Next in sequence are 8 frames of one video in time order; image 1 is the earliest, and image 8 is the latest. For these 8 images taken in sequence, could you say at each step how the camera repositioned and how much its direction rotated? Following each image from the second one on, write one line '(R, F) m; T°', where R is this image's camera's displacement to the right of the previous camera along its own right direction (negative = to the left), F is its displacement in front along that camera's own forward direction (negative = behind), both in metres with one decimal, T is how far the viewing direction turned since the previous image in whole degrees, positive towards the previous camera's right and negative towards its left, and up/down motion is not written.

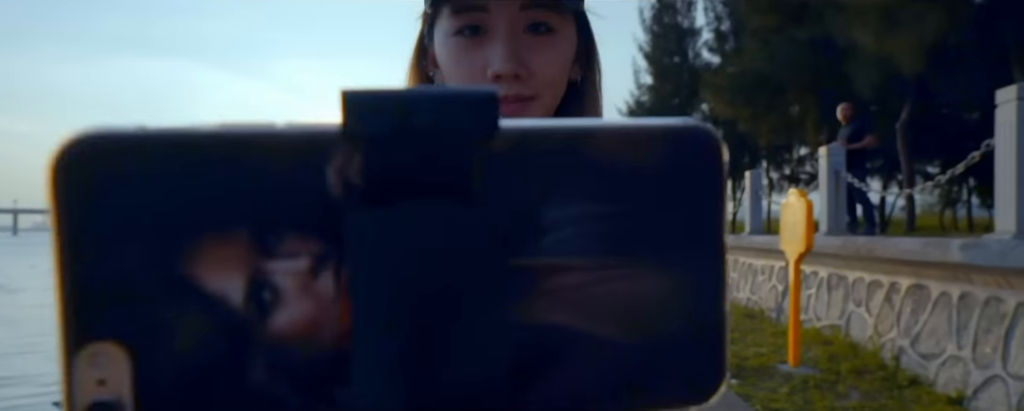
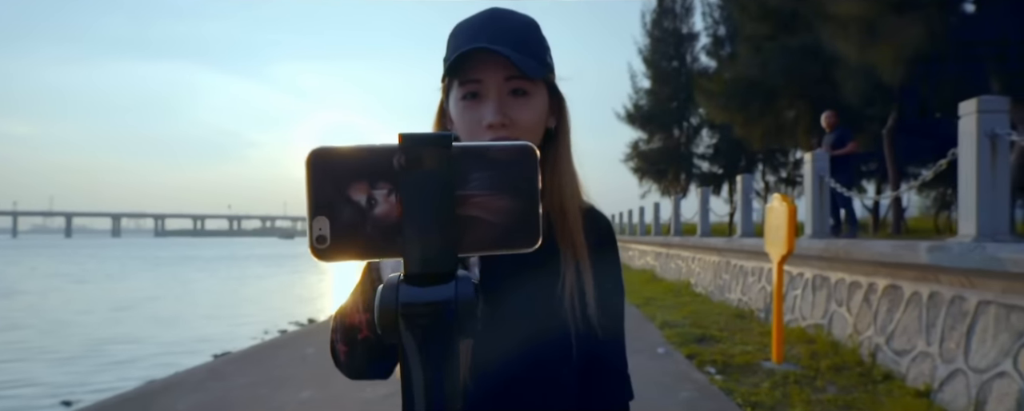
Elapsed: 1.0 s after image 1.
(0.0, -0.3) m; 0°
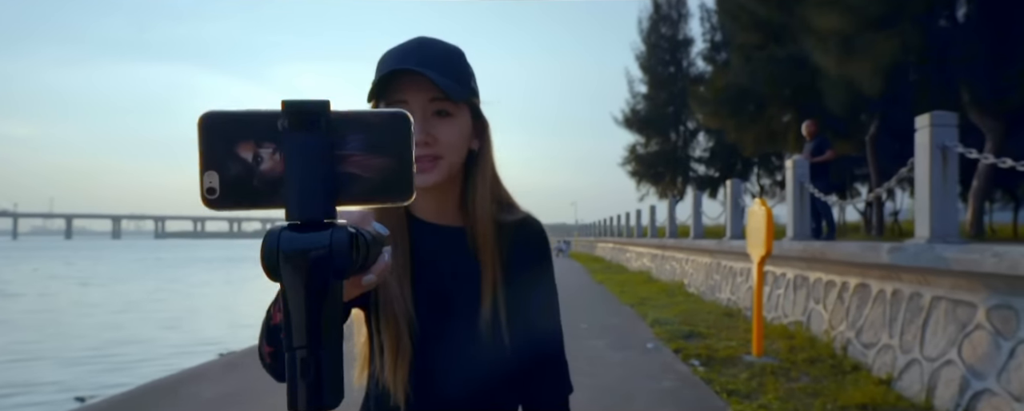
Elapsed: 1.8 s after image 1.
(0.0, -0.5) m; 0°
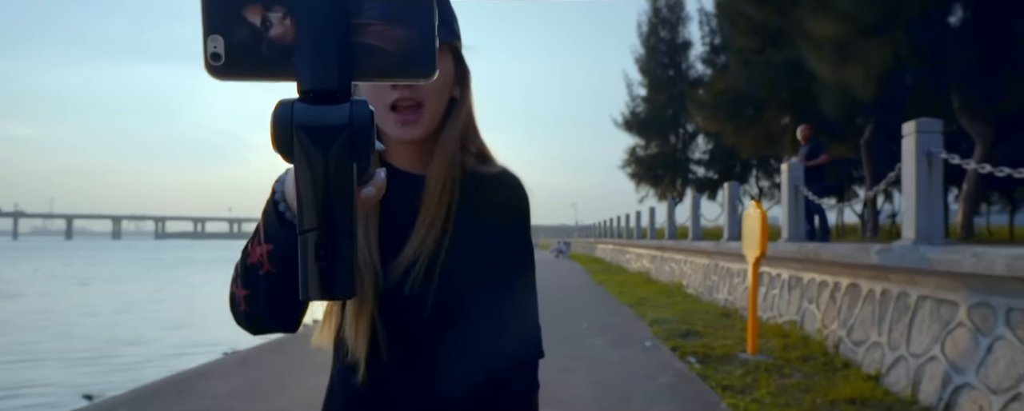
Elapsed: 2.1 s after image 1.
(0.0, -0.2) m; 0°
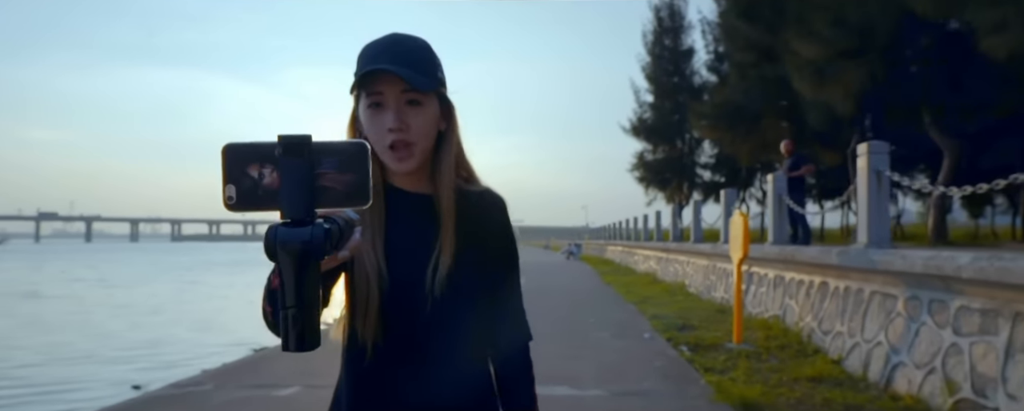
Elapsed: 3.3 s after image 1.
(0.0, -1.0) m; -1°
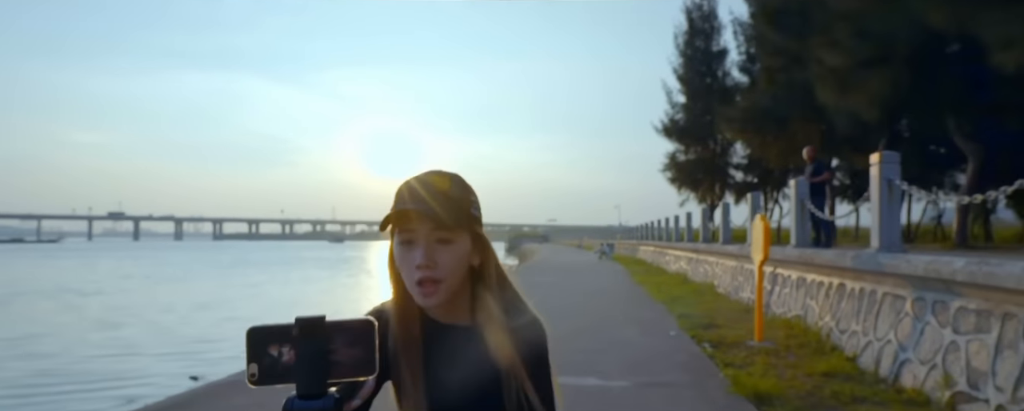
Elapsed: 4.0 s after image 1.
(0.0, -0.6) m; -3°
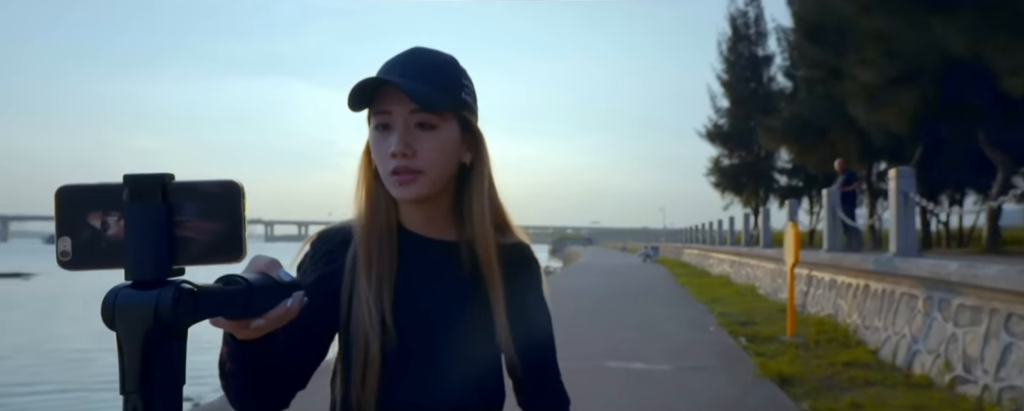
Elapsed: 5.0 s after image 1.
(-0.2, -1.1) m; -4°
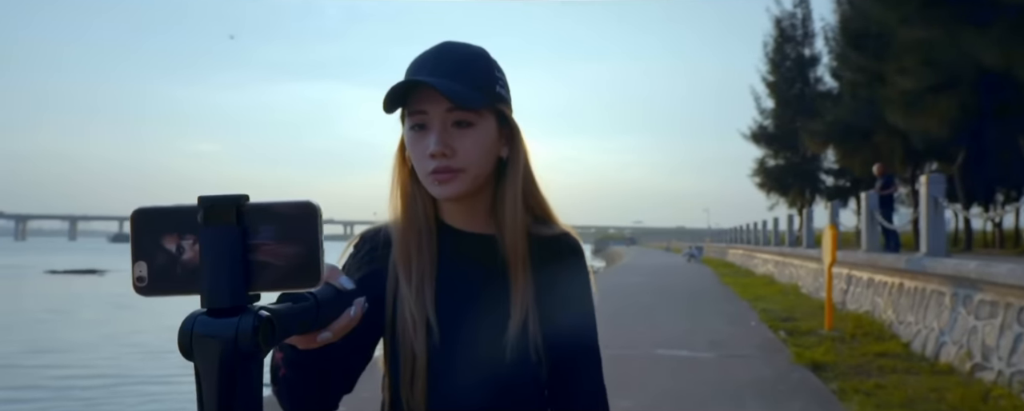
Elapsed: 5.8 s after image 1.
(-0.2, -0.9) m; -4°
